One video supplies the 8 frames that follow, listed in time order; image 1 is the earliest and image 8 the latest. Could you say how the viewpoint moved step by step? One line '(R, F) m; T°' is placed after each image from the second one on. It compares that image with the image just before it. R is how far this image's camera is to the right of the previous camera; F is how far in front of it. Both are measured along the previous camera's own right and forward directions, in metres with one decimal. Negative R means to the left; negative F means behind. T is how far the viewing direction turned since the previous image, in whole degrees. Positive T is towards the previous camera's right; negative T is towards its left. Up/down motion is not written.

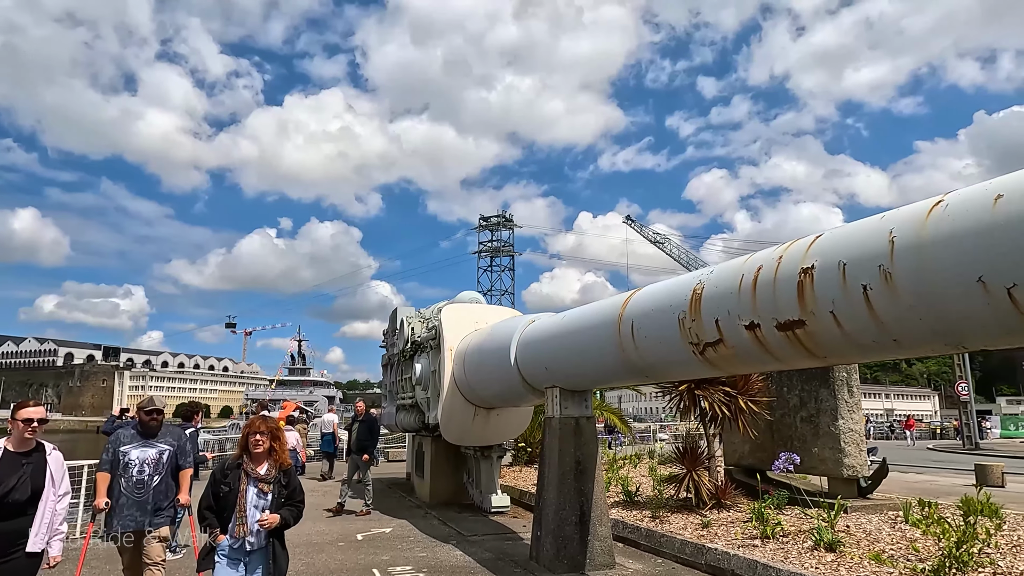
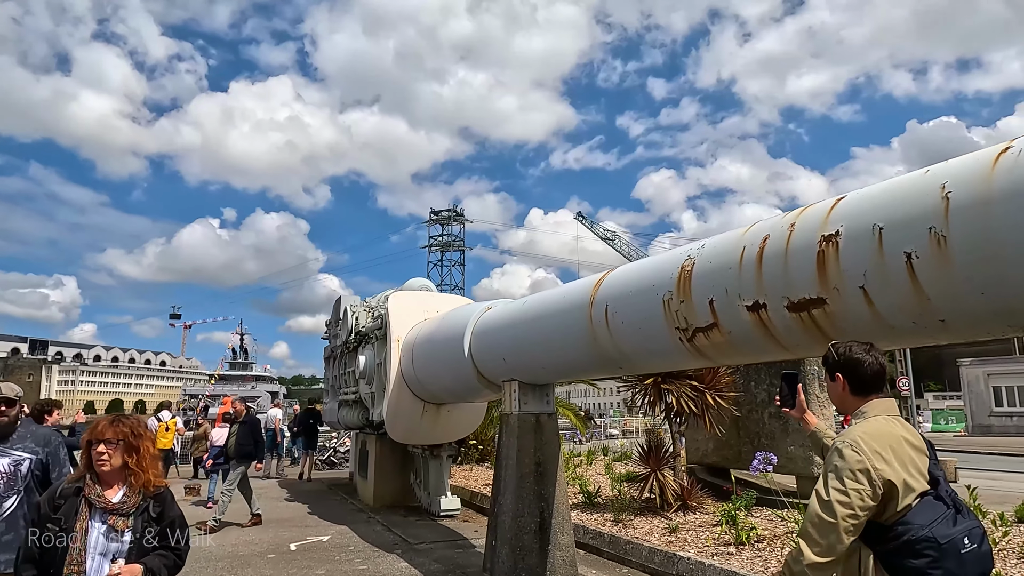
(0.0, +0.6) m; +4°
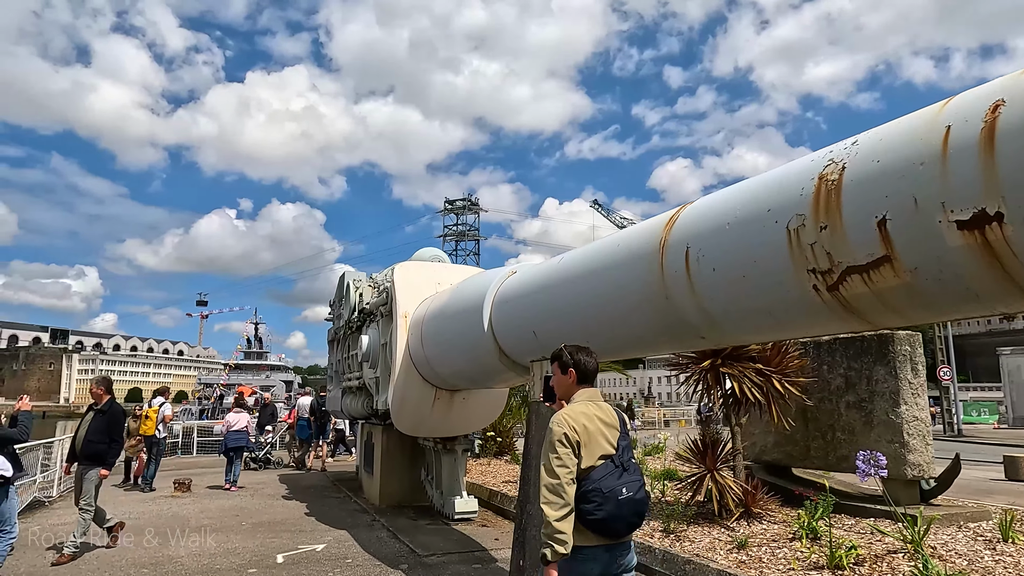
(-0.1, +1.2) m; -1°
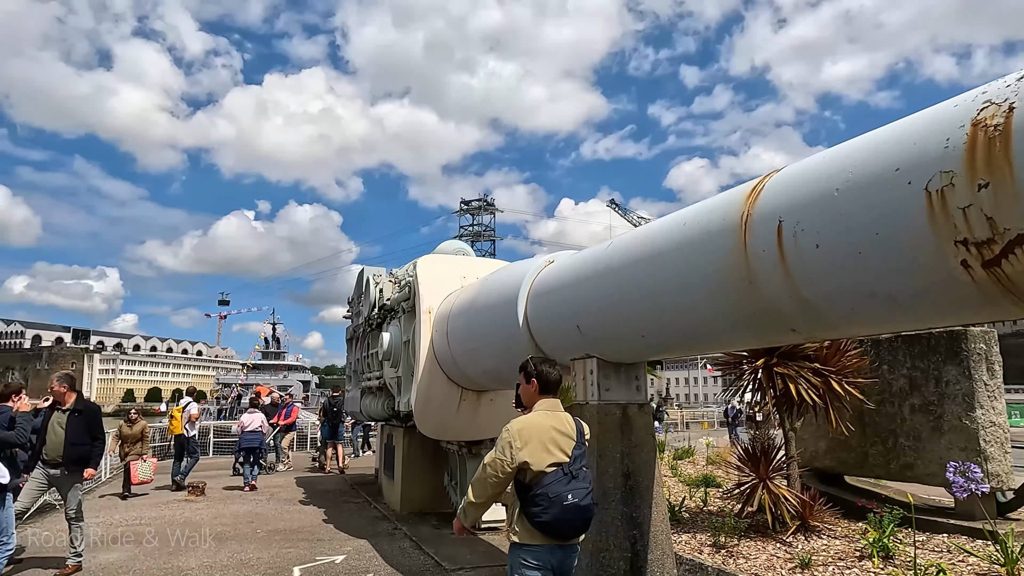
(-0.2, +0.5) m; -1°
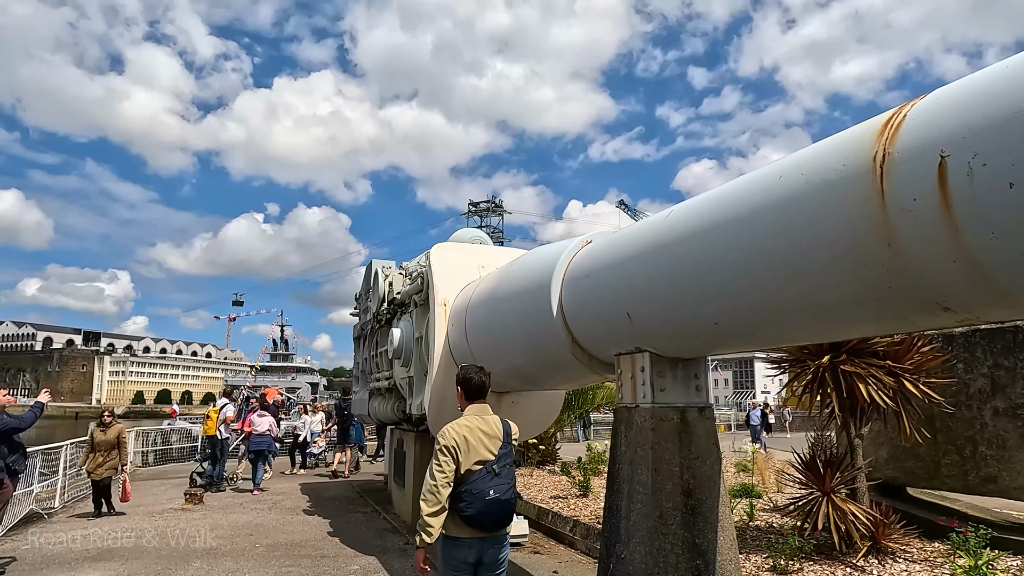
(-0.1, +0.6) m; -1°
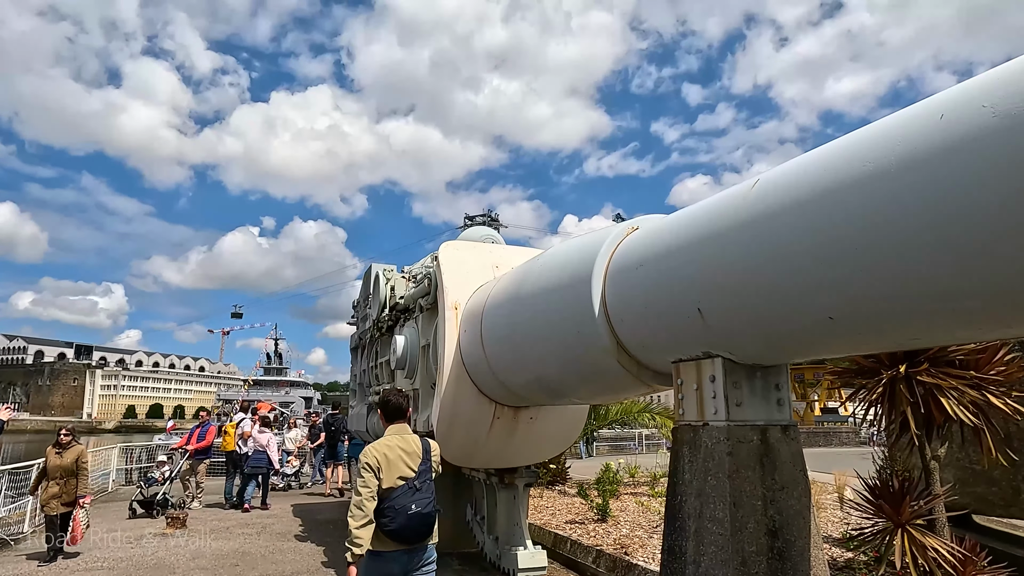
(-0.2, +0.6) m; 0°
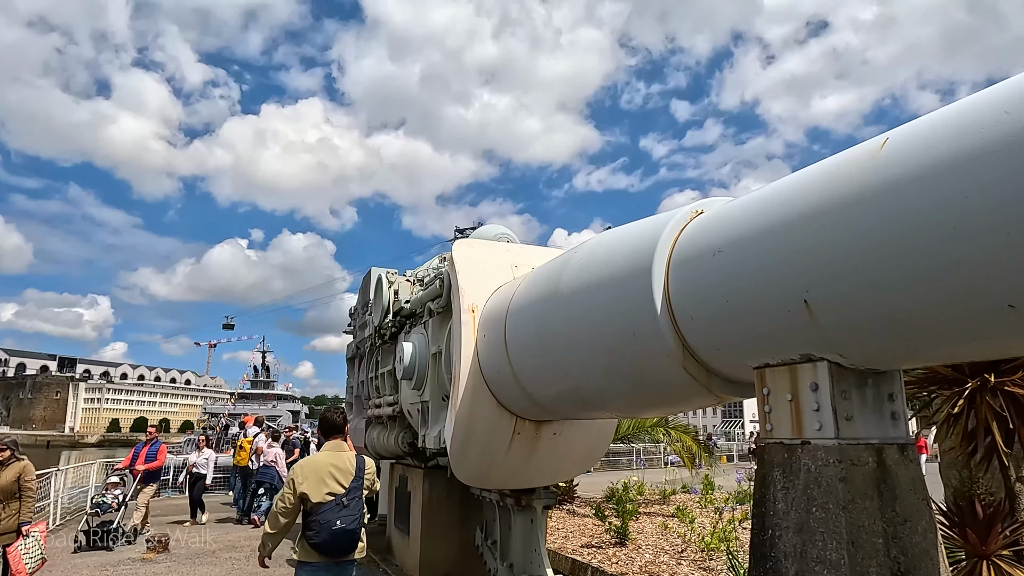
(-0.2, +0.5) m; +1°
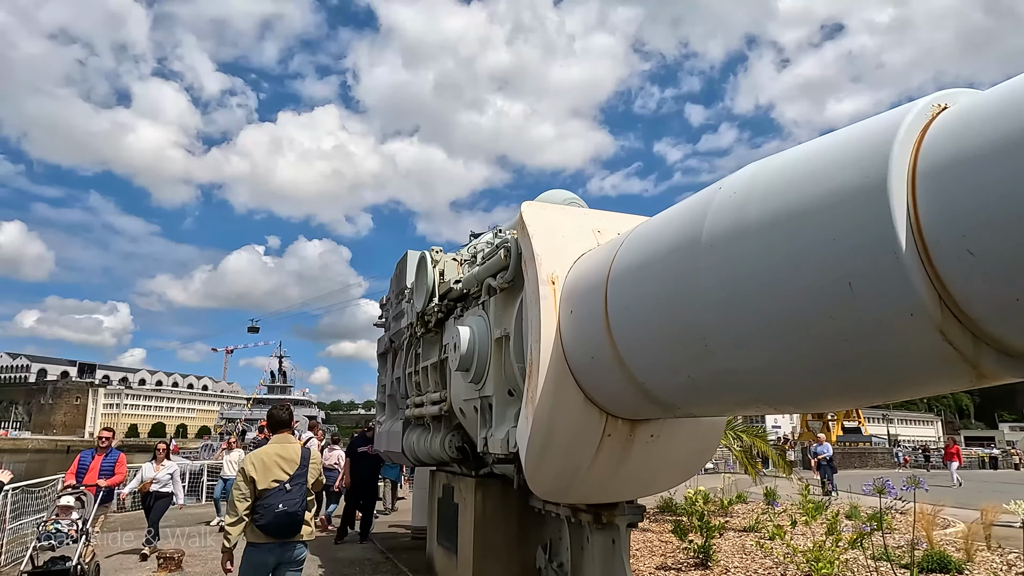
(-0.4, +0.9) m; -1°
